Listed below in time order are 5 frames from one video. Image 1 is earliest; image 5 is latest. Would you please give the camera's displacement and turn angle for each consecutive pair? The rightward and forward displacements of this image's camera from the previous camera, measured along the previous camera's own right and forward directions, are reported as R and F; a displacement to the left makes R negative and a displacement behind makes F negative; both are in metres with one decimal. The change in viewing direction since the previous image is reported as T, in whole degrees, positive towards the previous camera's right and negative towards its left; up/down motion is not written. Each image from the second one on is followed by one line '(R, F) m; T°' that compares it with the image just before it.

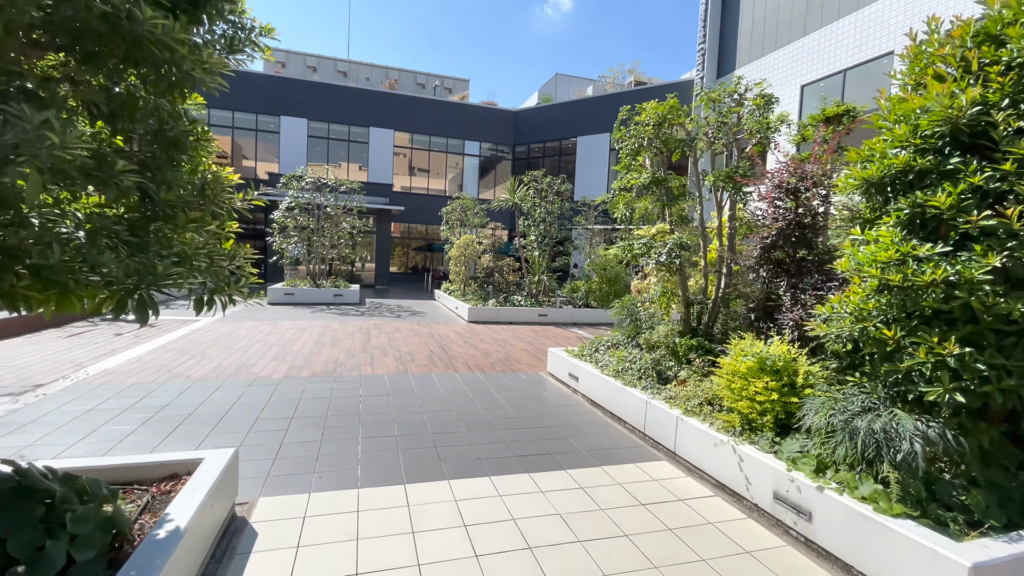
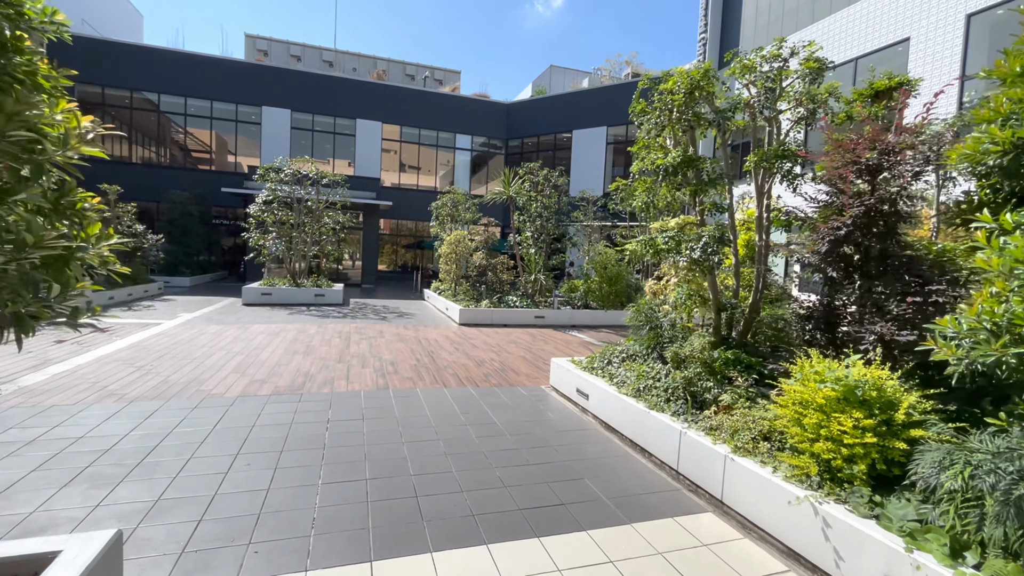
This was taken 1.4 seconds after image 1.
(-0.1, +1.0) m; +1°
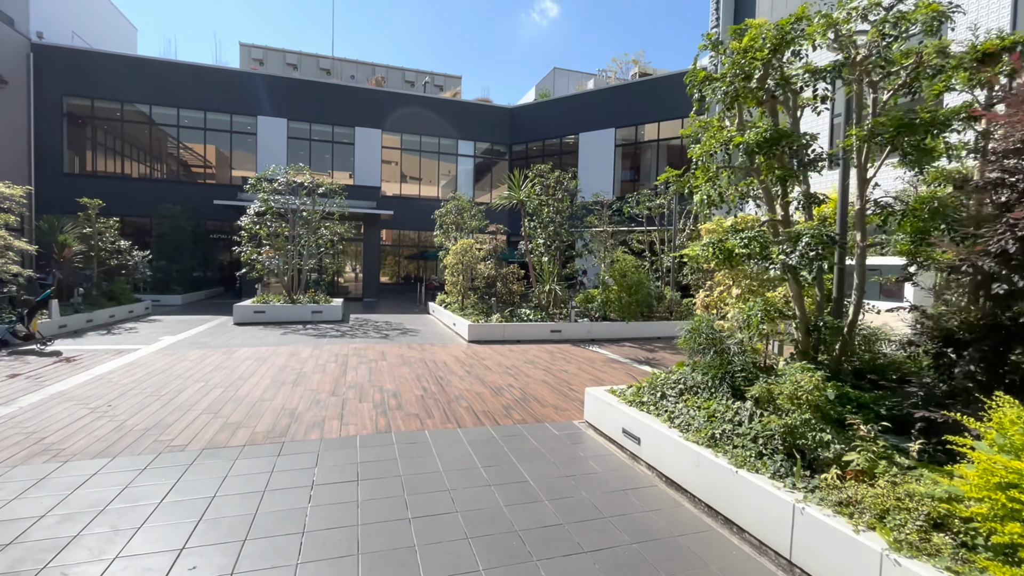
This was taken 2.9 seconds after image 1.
(-0.2, +1.1) m; 0°
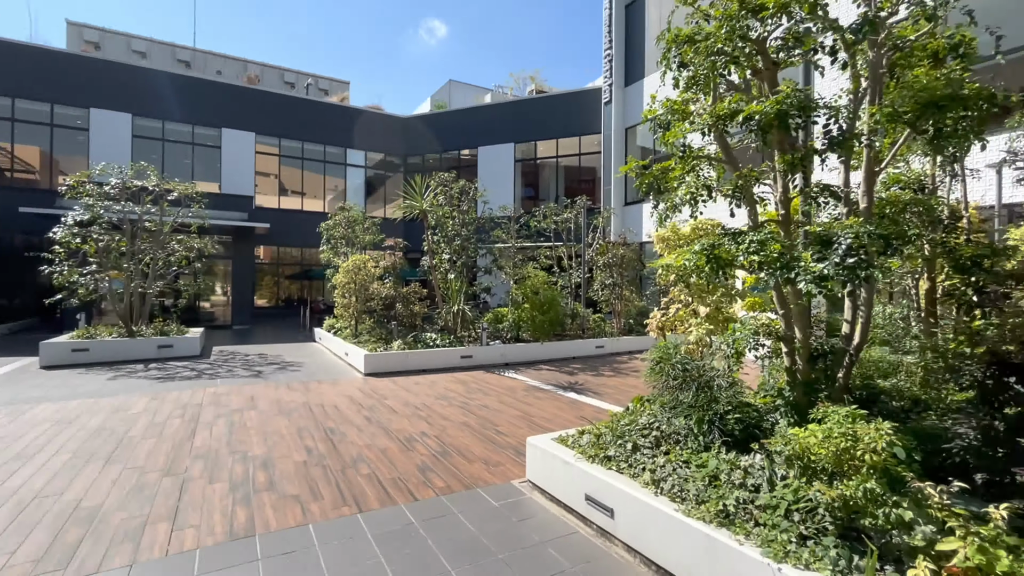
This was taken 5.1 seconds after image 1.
(-0.2, +1.3) m; +13°
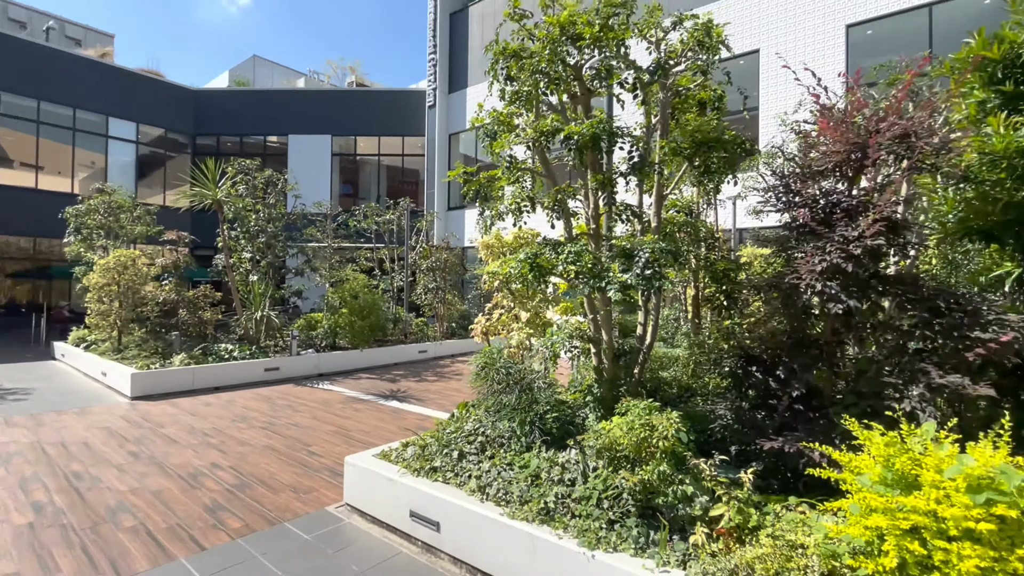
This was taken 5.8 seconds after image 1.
(0.0, +0.1) m; +21°
